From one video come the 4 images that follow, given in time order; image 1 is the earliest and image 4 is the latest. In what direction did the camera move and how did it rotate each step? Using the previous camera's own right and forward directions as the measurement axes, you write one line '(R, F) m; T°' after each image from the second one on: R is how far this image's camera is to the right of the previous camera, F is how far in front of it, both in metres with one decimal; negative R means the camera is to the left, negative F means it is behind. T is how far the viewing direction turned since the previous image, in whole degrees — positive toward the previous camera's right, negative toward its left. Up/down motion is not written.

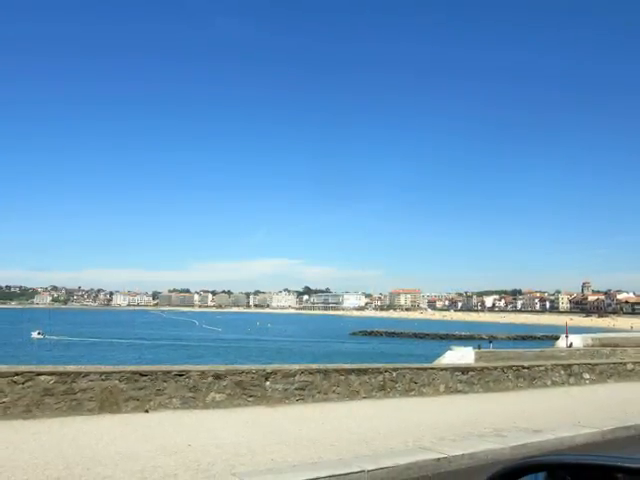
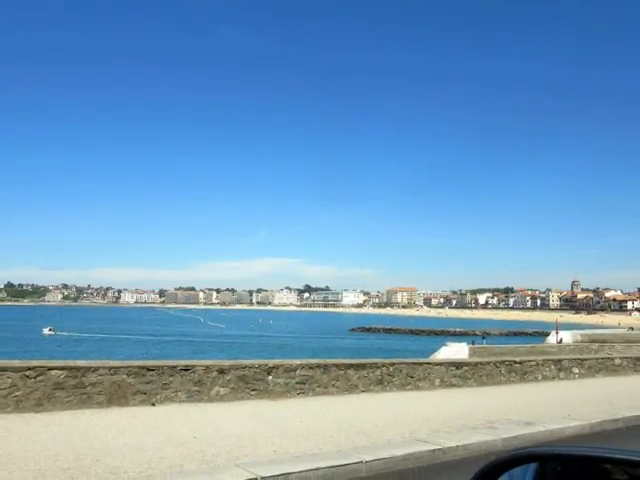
(0.0, -0.5) m; 0°
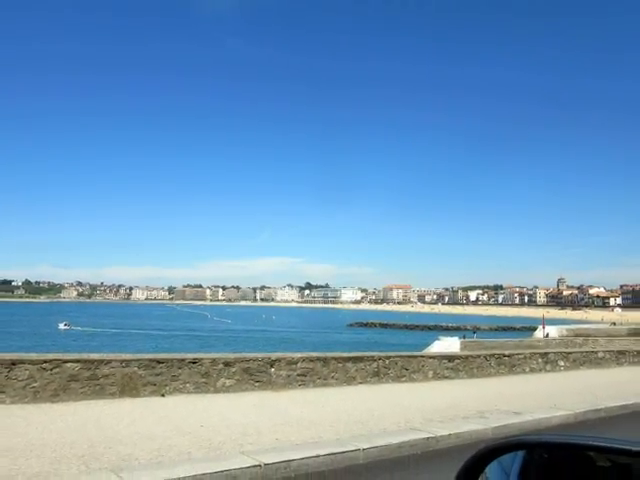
(0.0, -0.8) m; 0°
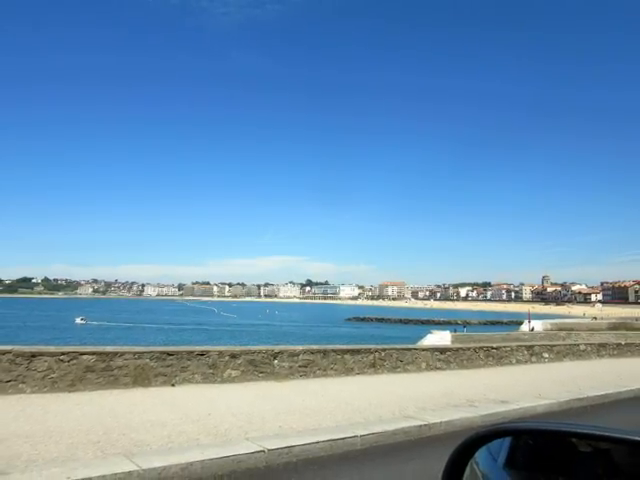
(0.0, -1.0) m; 0°
